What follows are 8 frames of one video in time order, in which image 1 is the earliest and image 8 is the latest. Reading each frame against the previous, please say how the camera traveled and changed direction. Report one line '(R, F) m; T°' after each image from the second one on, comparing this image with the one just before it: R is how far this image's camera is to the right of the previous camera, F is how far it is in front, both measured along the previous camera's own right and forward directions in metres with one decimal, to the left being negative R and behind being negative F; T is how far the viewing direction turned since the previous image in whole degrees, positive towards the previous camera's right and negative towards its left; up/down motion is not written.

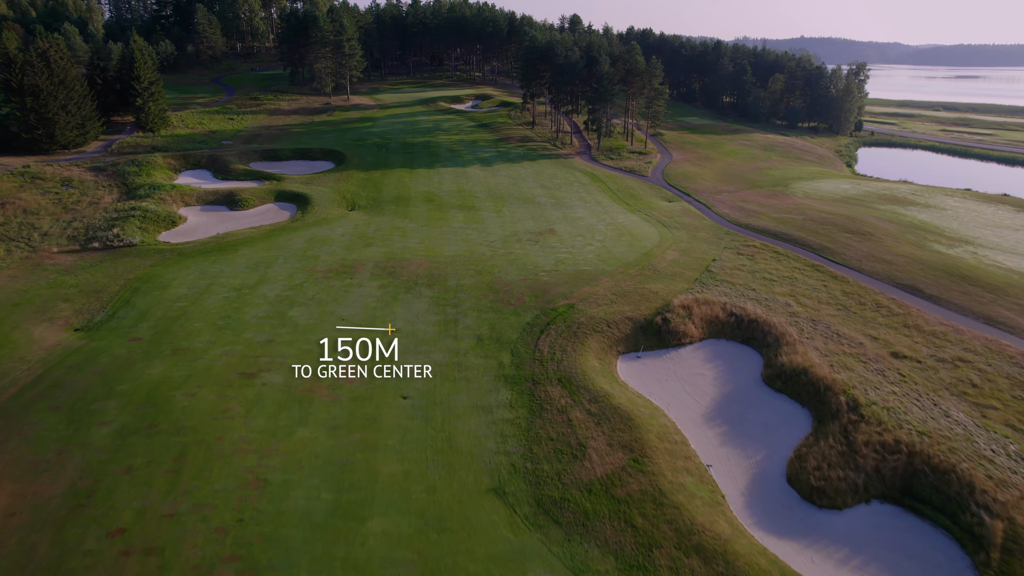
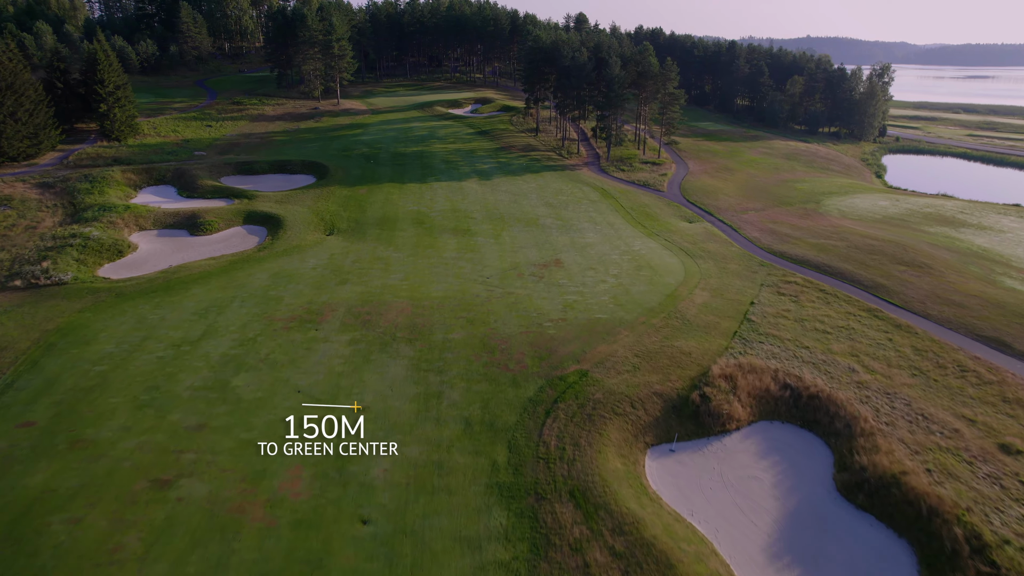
(+0.2, +5.5) m; 0°
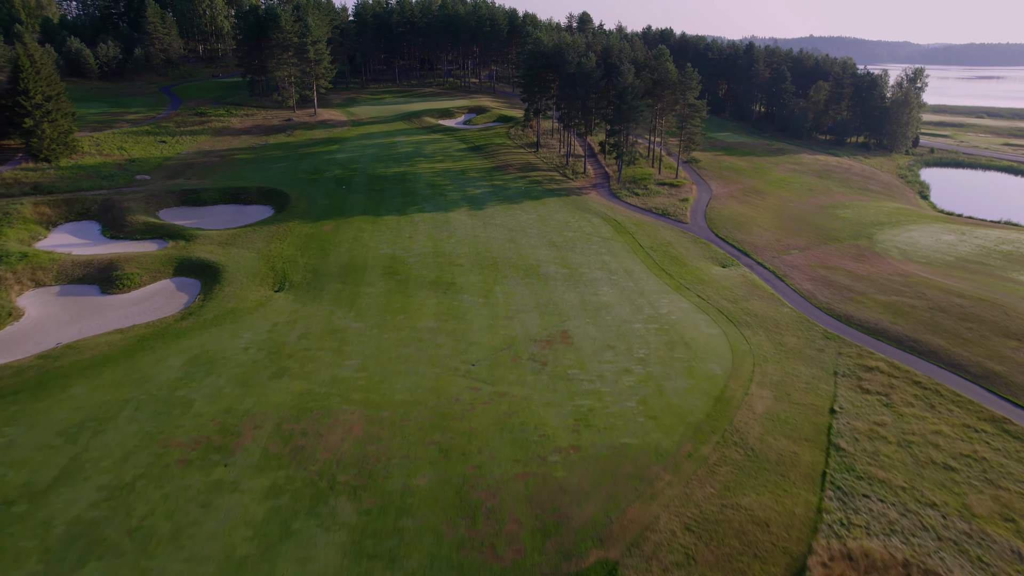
(+0.3, +7.9) m; 0°
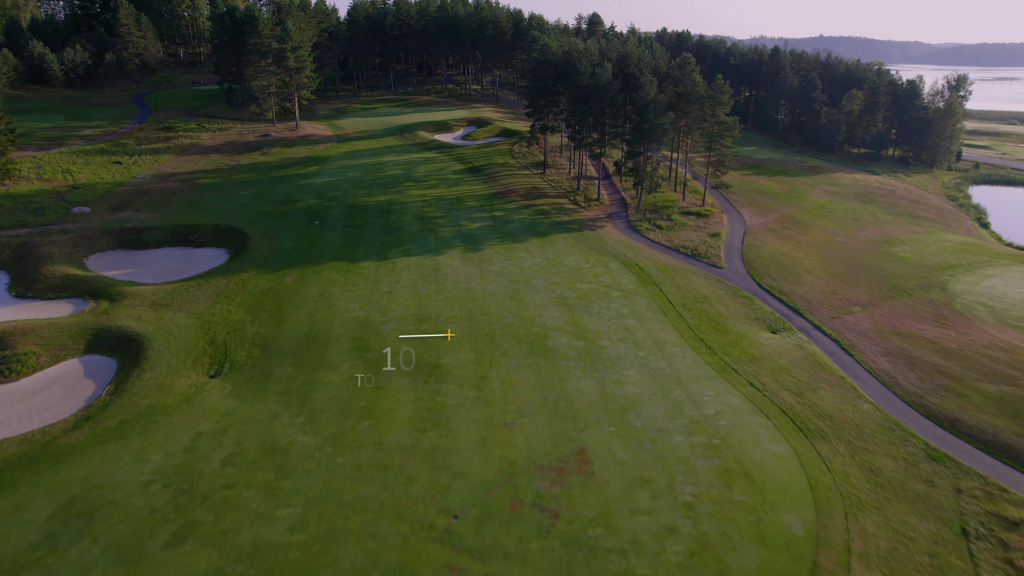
(+0.2, +7.0) m; 0°
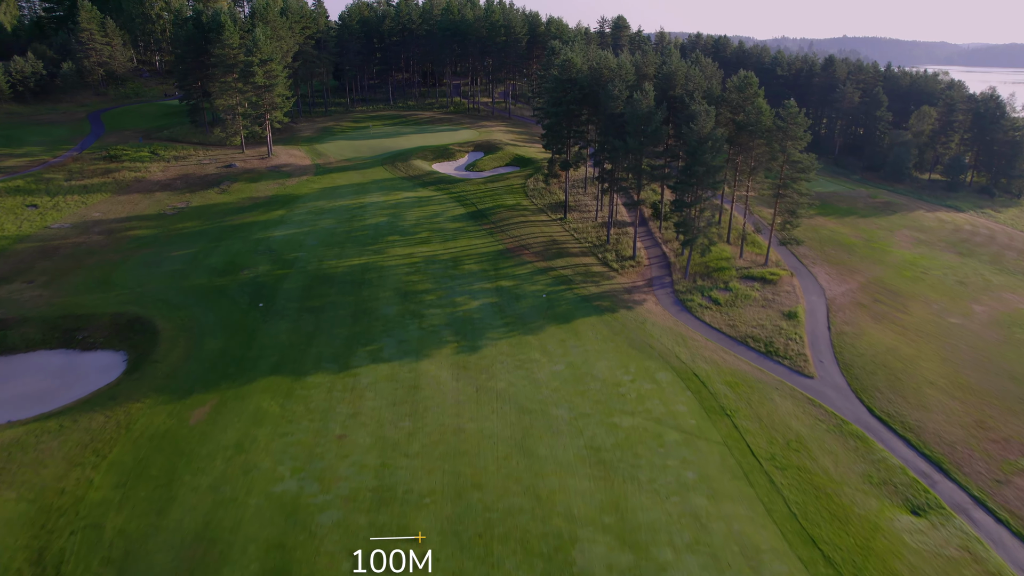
(+0.1, +10.2) m; -1°
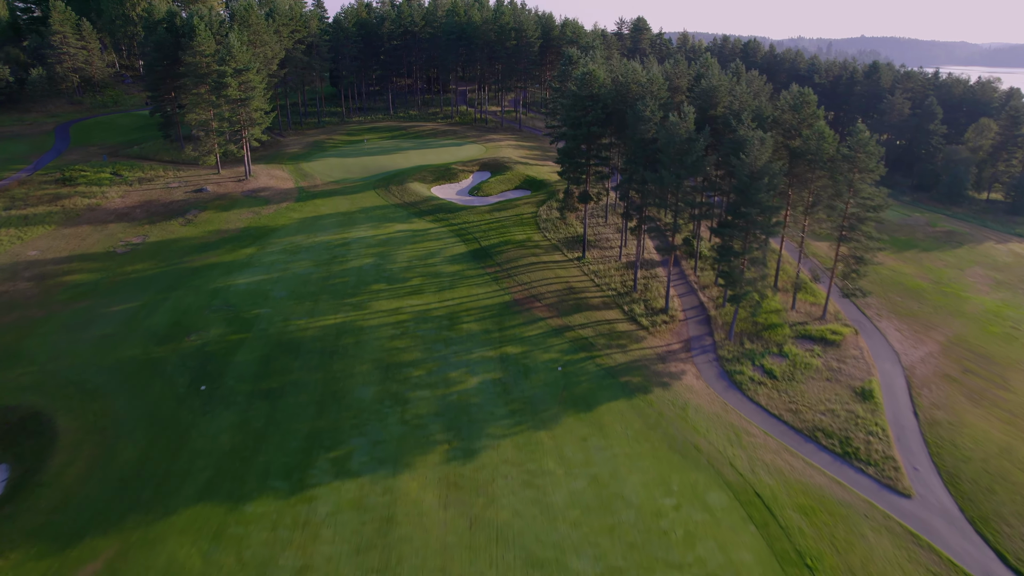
(+0.1, +6.2) m; -1°
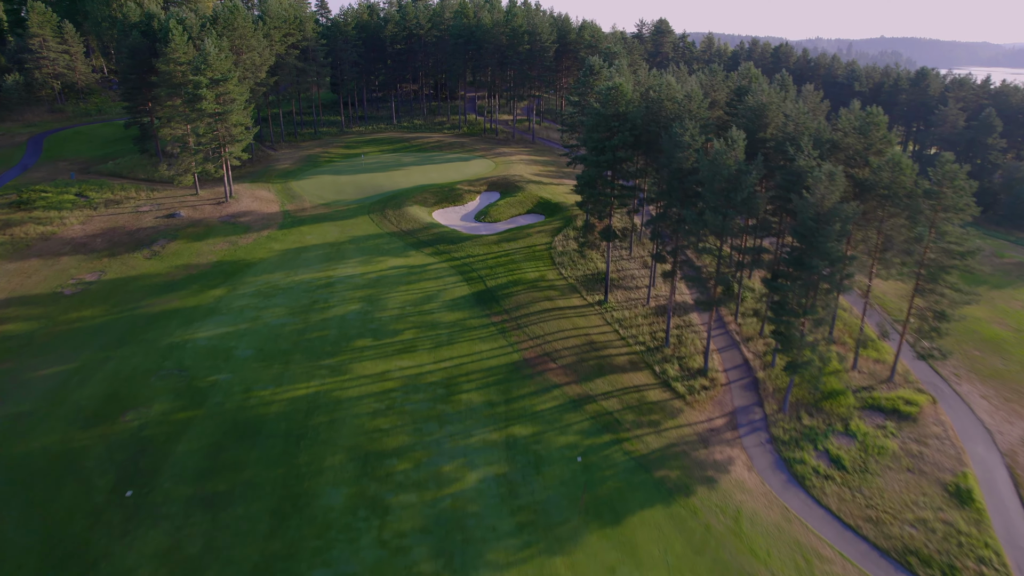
(+0.1, +5.1) m; -1°
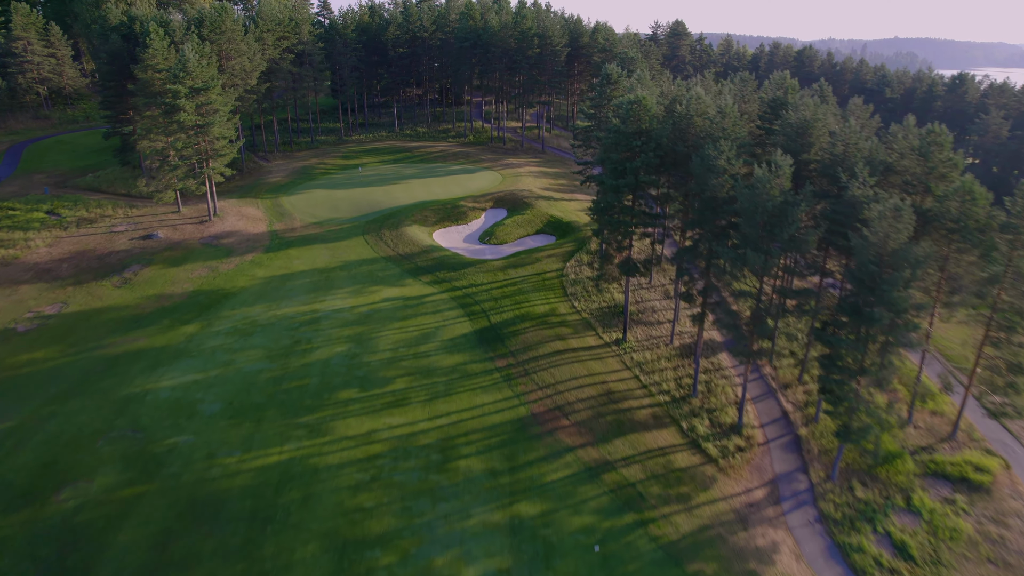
(+0.1, +3.4) m; -1°
